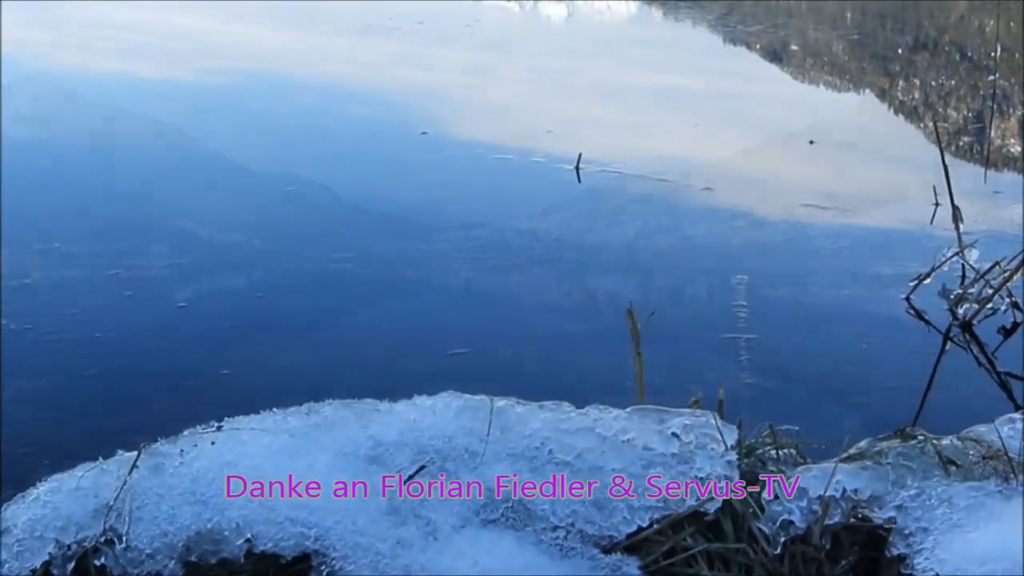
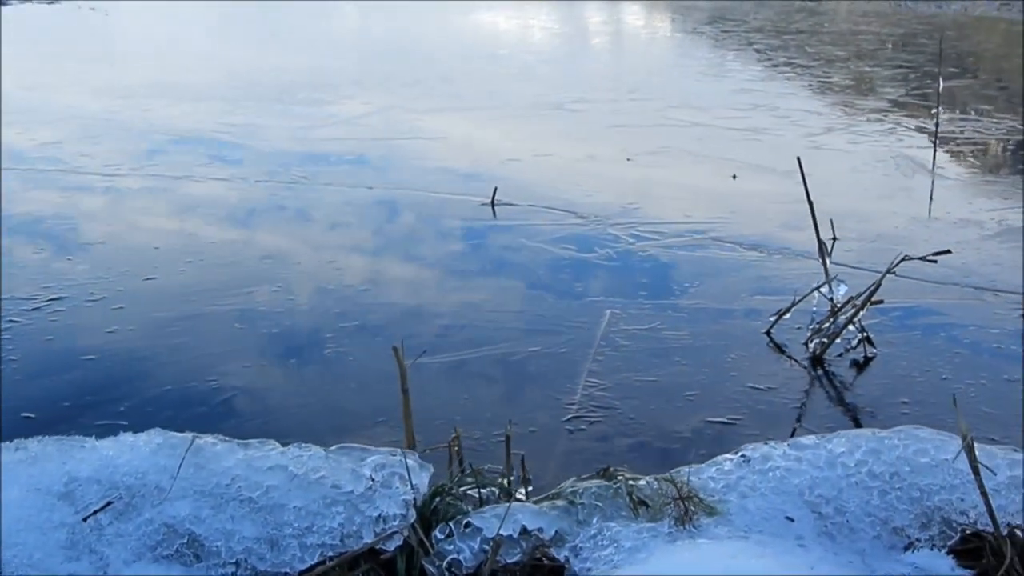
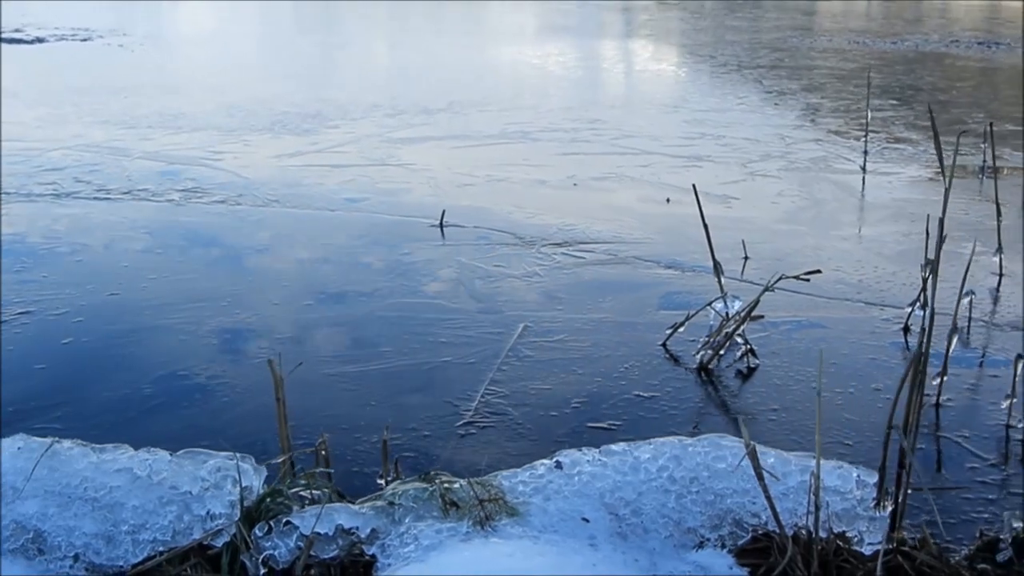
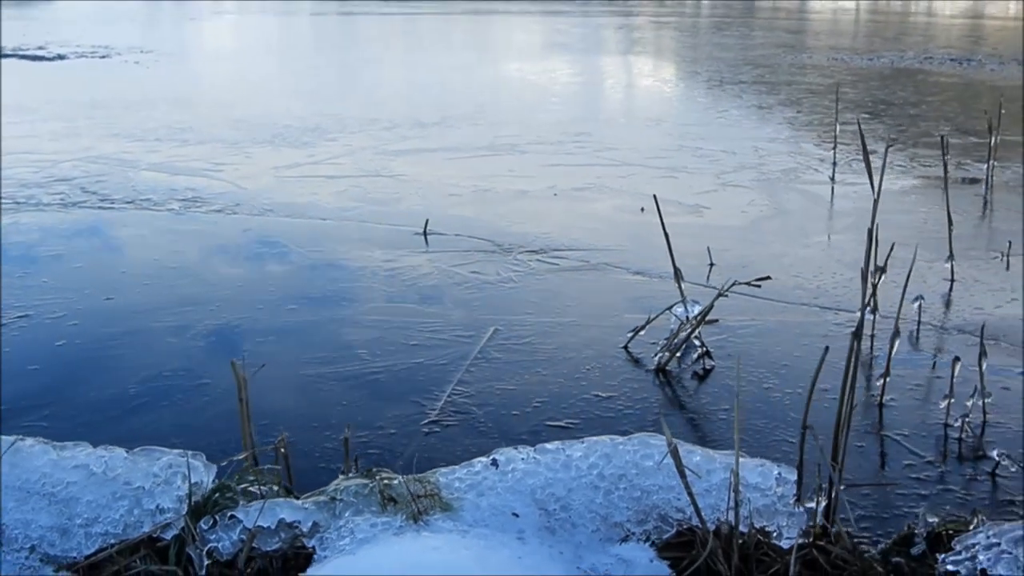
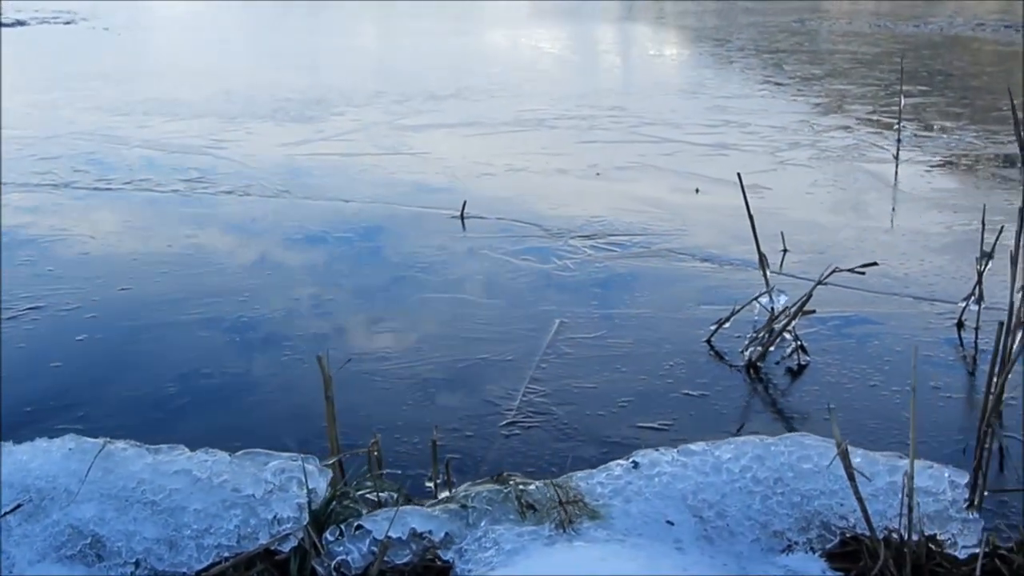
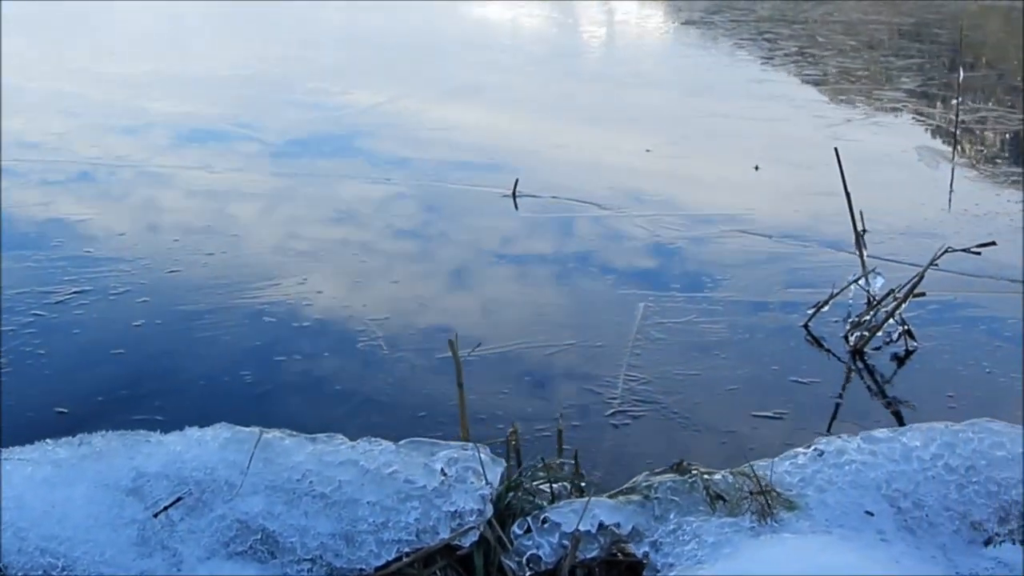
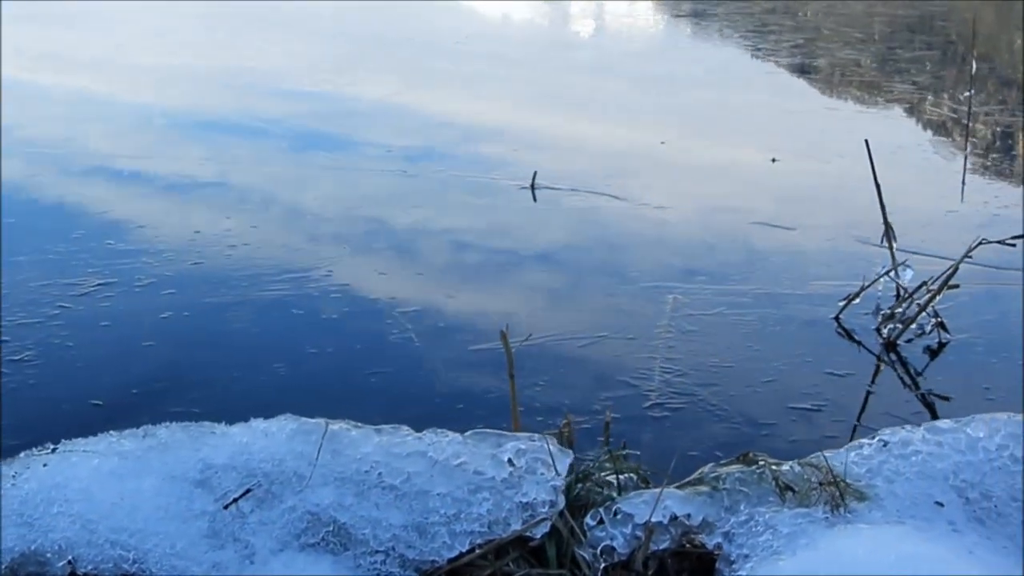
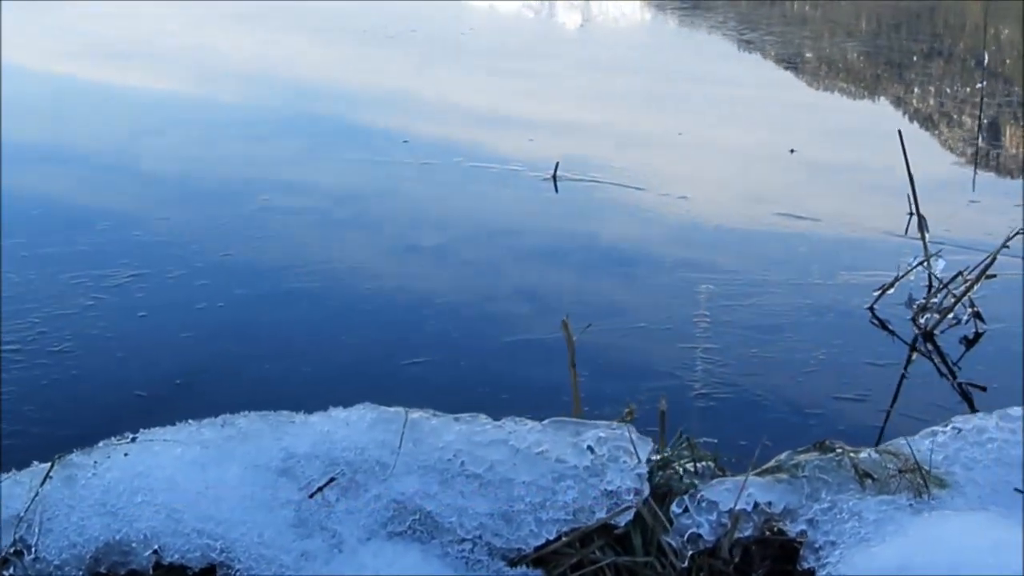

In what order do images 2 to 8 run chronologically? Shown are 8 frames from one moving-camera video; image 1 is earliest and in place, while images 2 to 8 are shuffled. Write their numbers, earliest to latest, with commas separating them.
8, 7, 6, 2, 5, 3, 4
